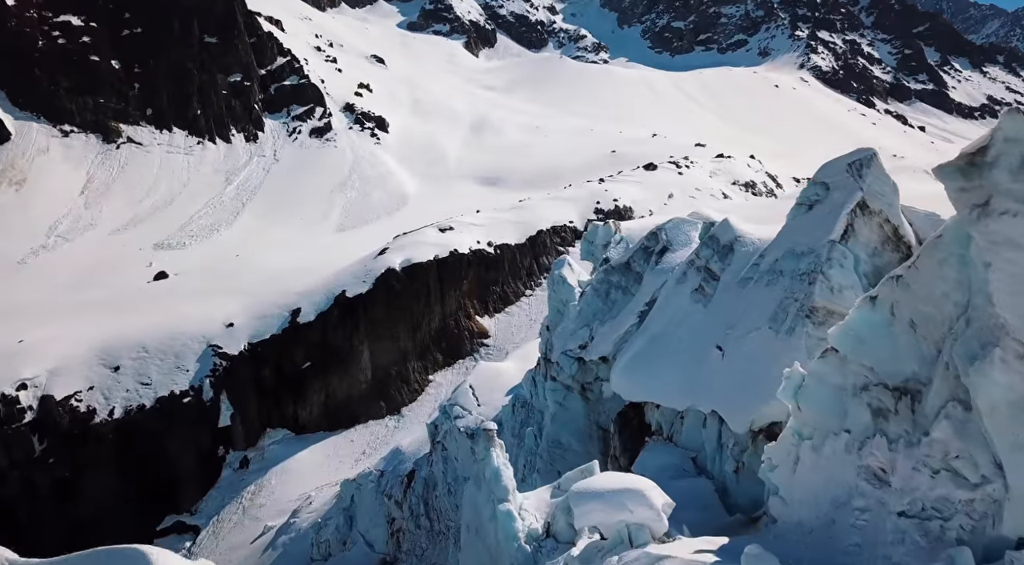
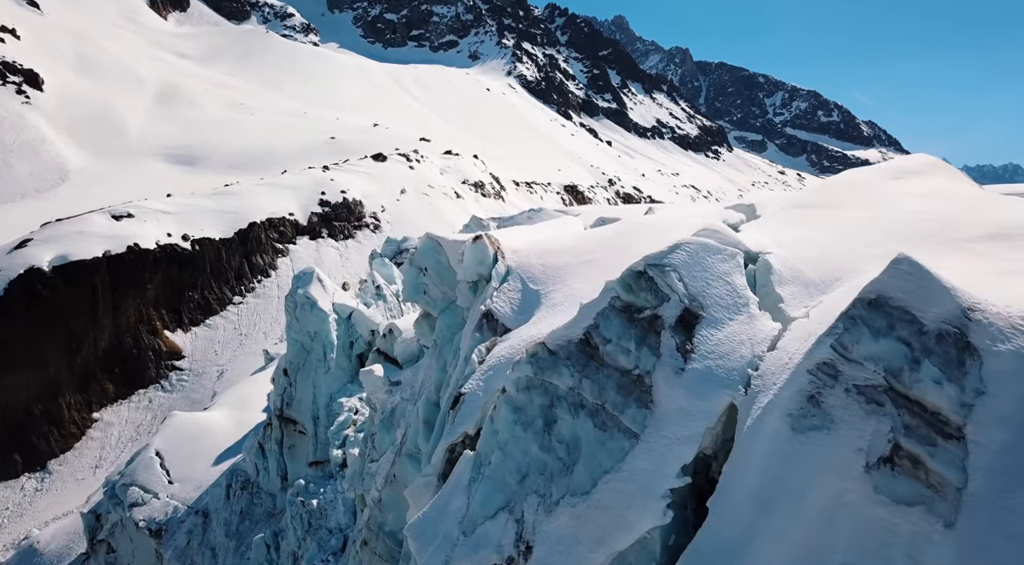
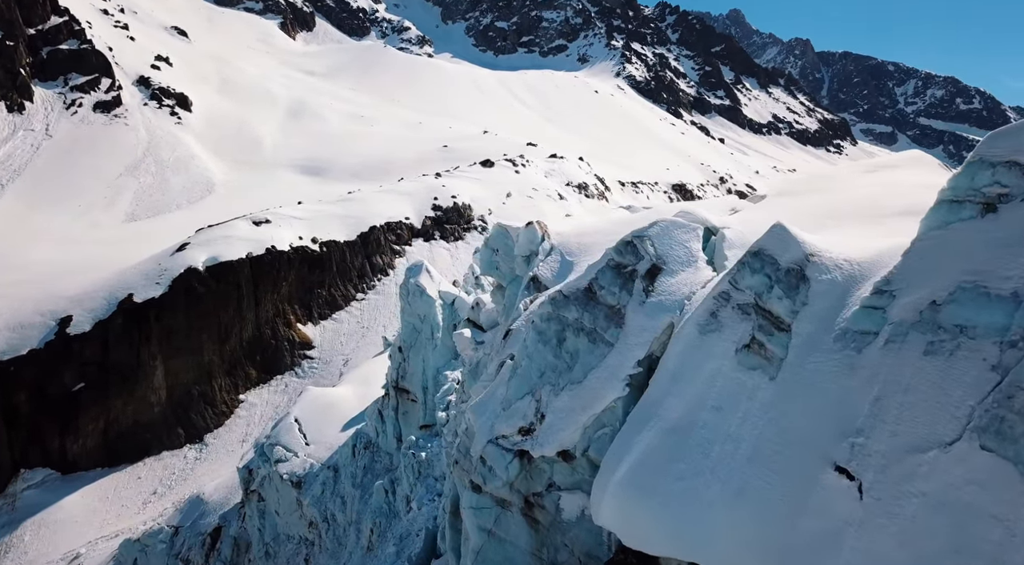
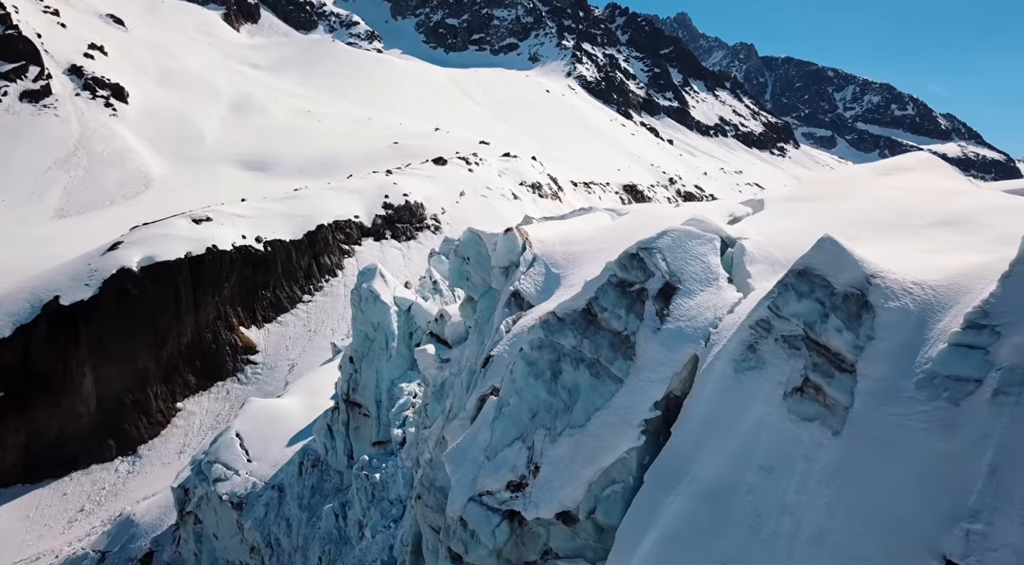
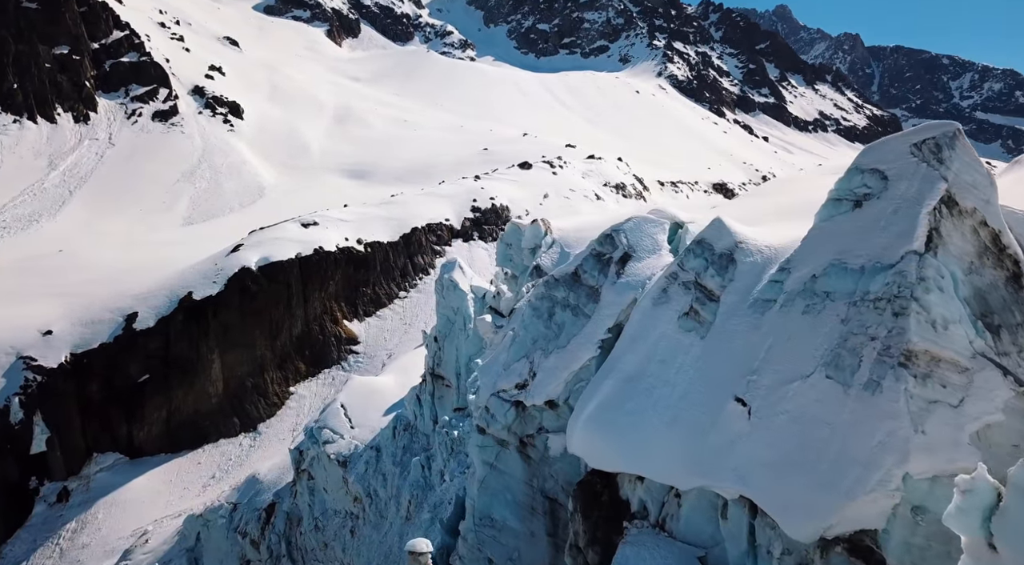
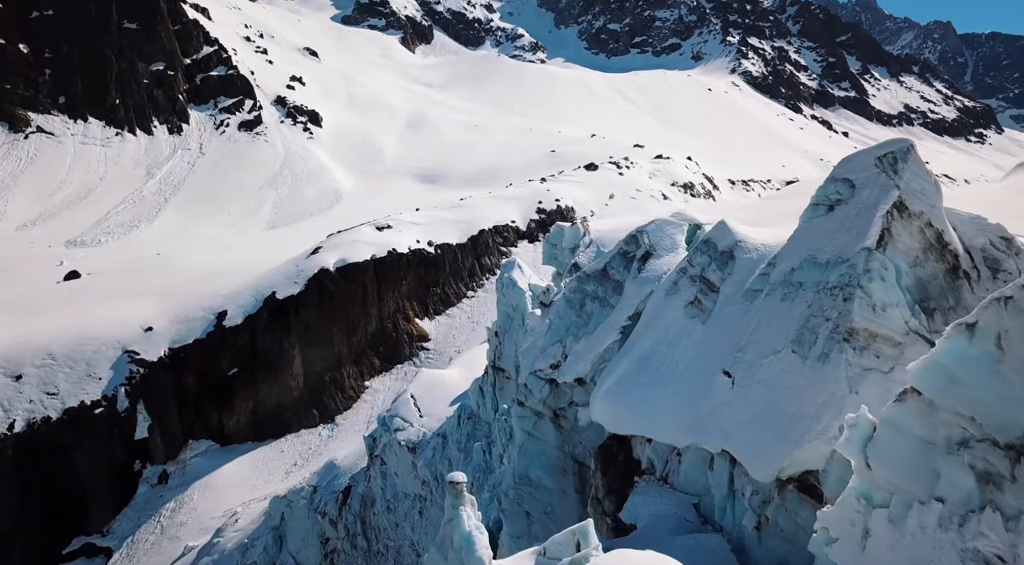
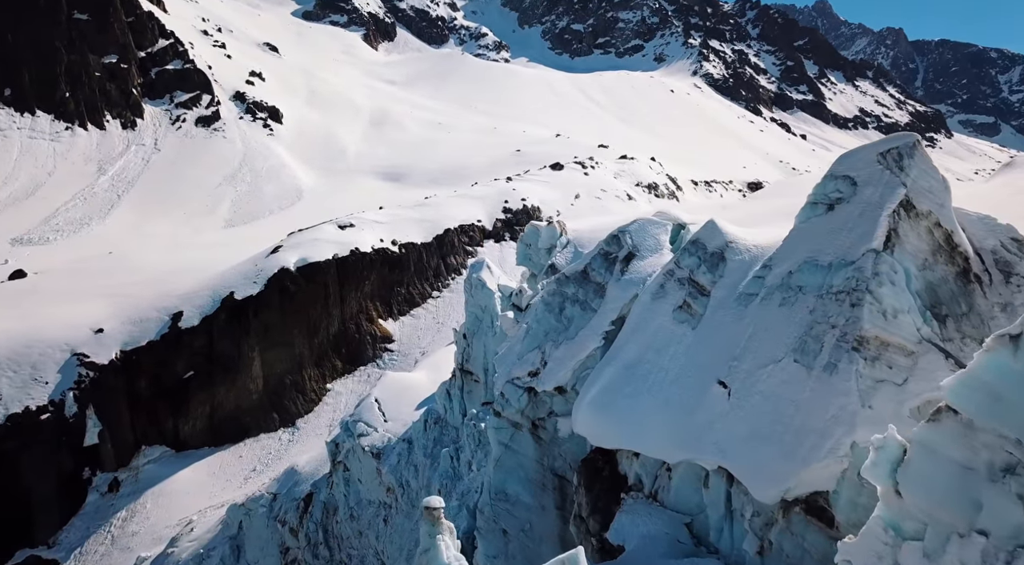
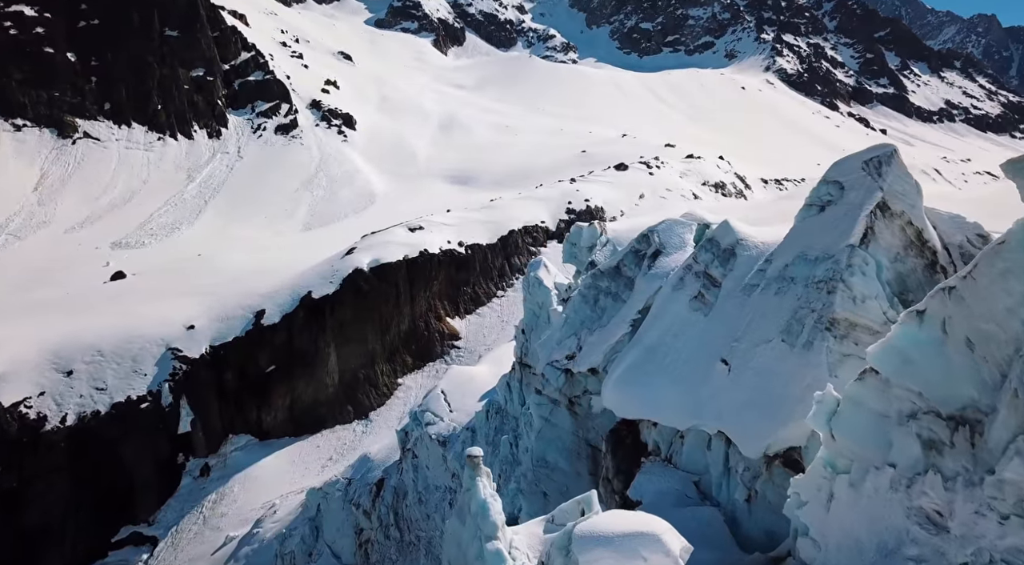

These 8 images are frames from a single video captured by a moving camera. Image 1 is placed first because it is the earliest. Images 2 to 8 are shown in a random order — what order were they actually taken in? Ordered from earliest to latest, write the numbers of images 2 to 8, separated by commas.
8, 6, 7, 5, 3, 4, 2
